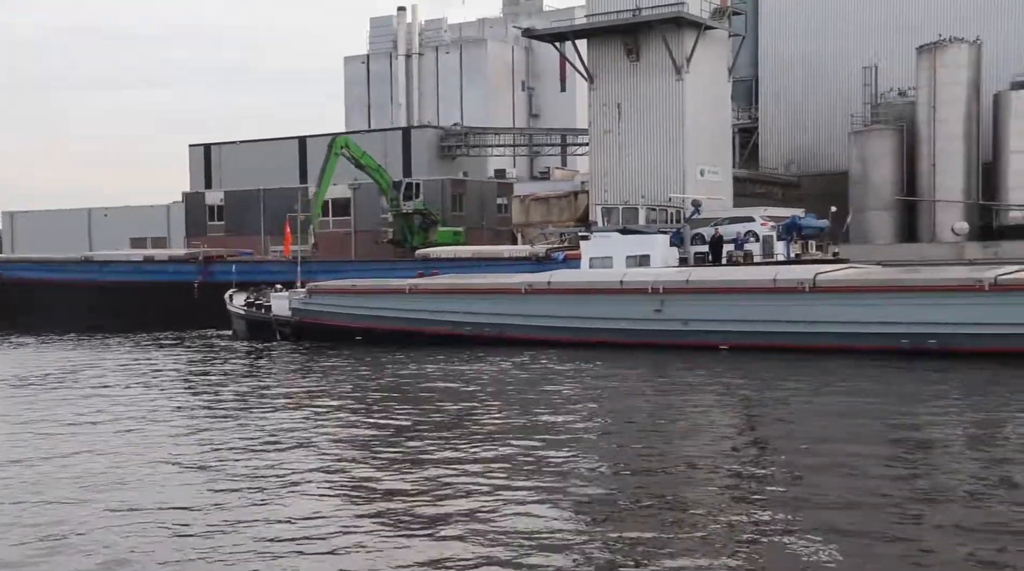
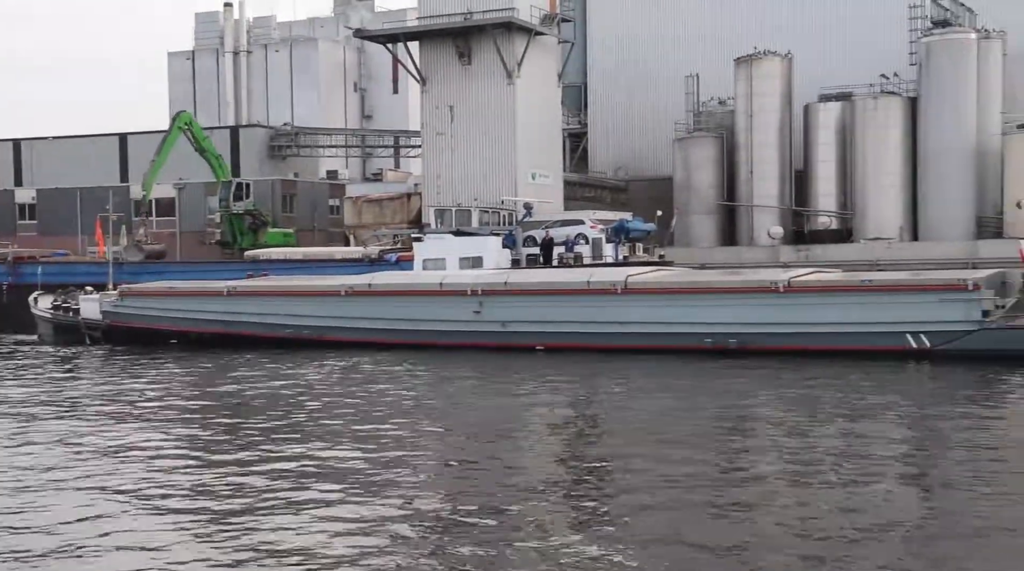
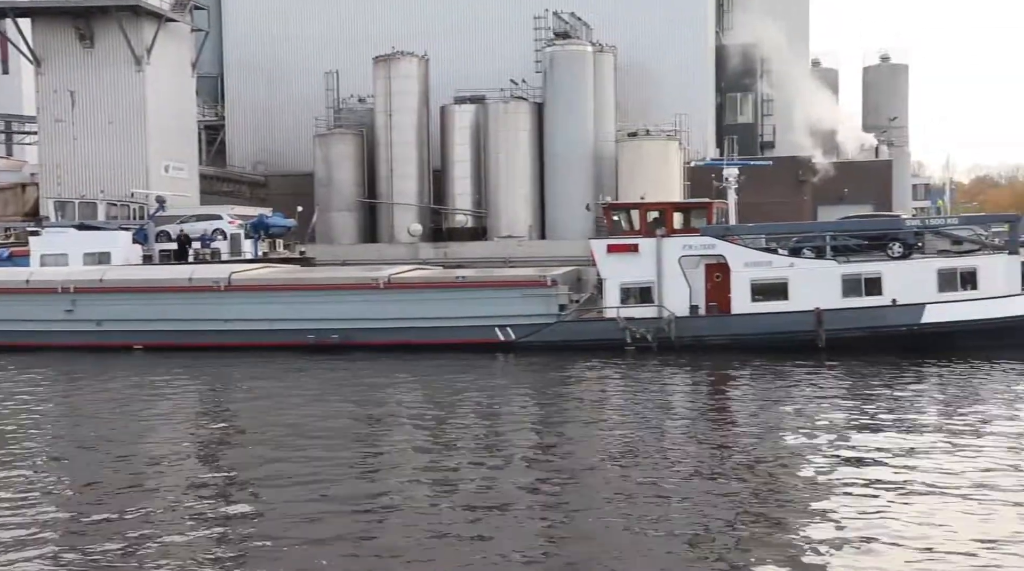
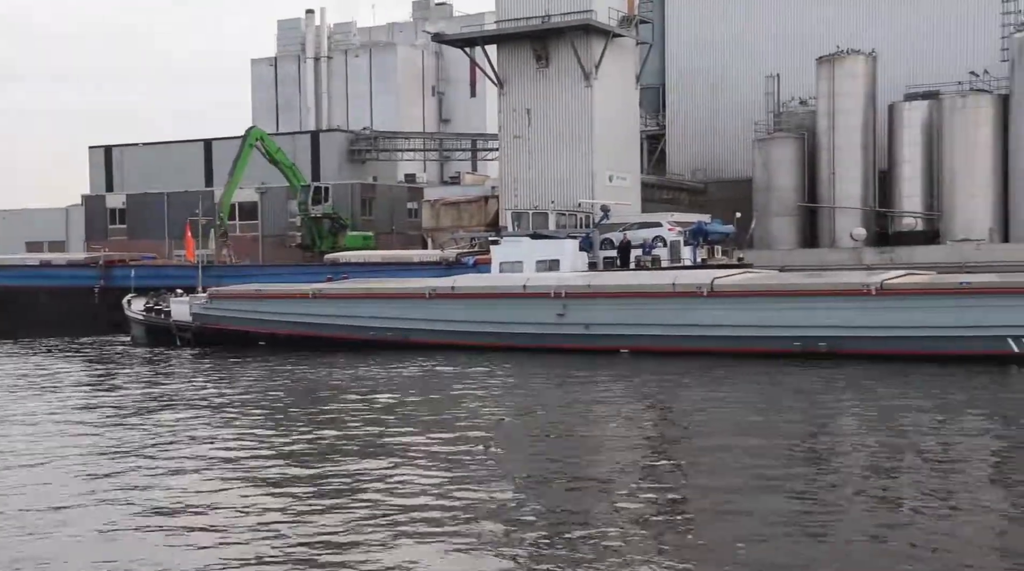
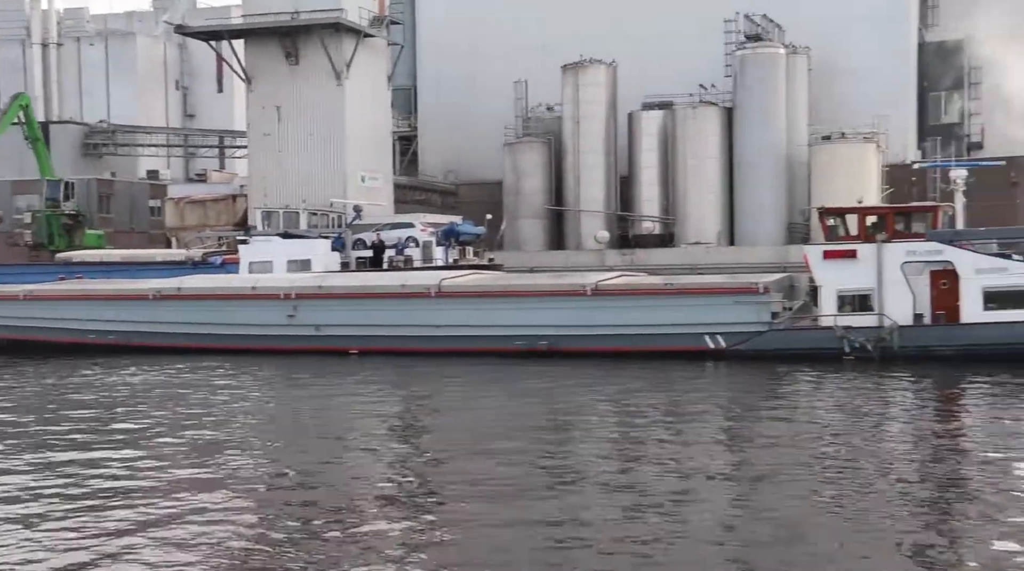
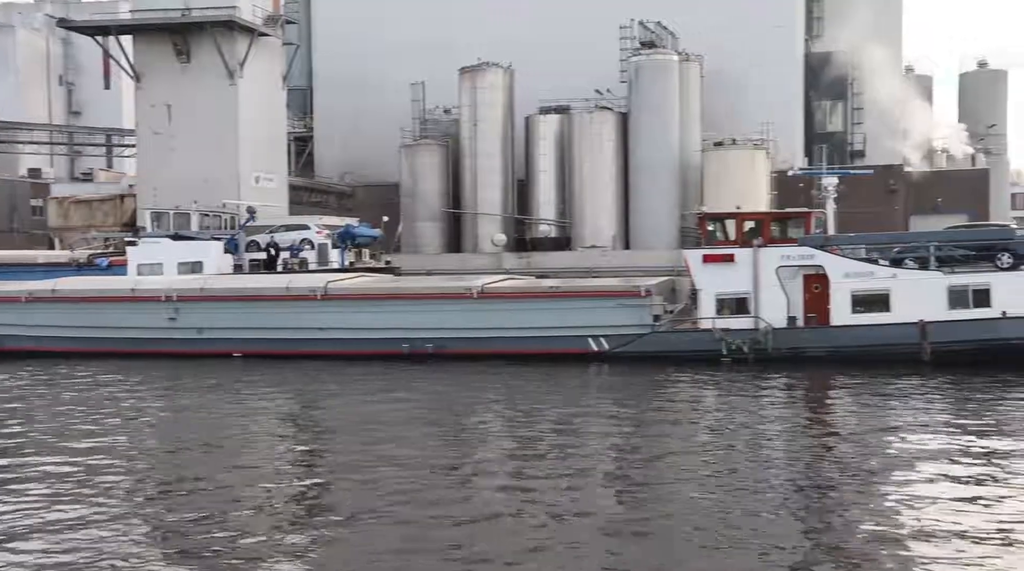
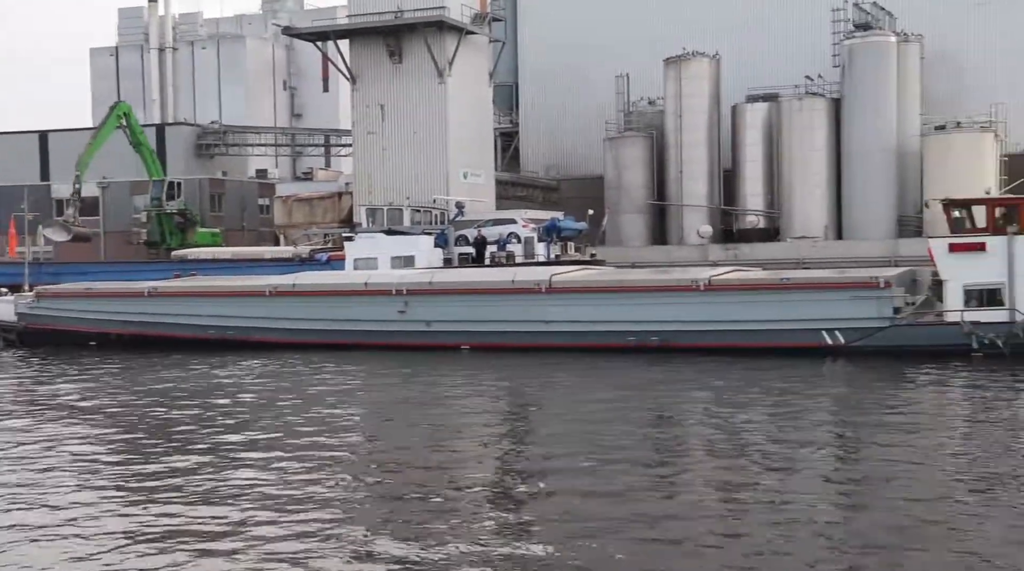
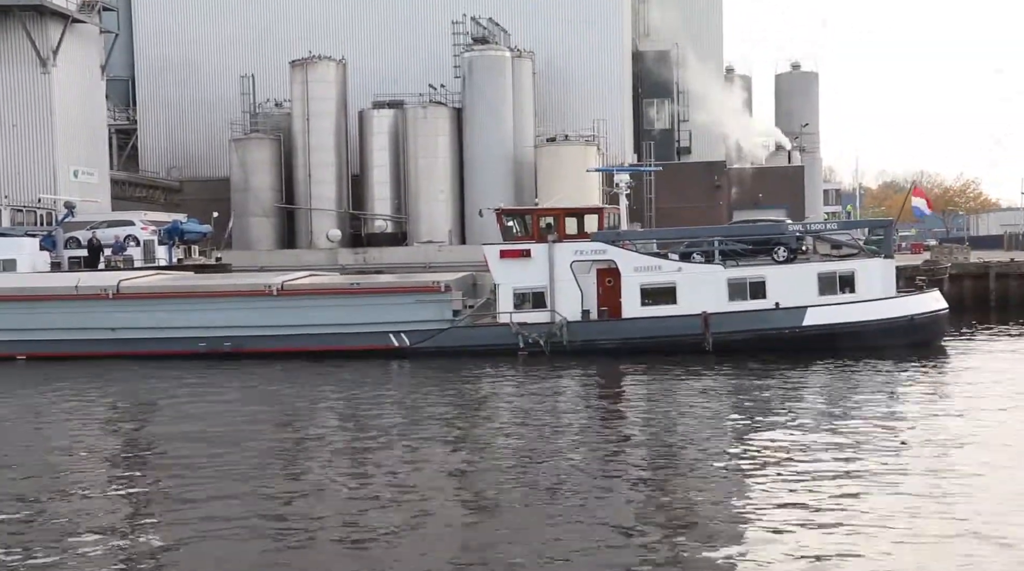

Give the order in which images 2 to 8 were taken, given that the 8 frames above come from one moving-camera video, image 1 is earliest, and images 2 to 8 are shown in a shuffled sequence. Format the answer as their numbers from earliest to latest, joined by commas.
4, 2, 7, 5, 6, 3, 8
